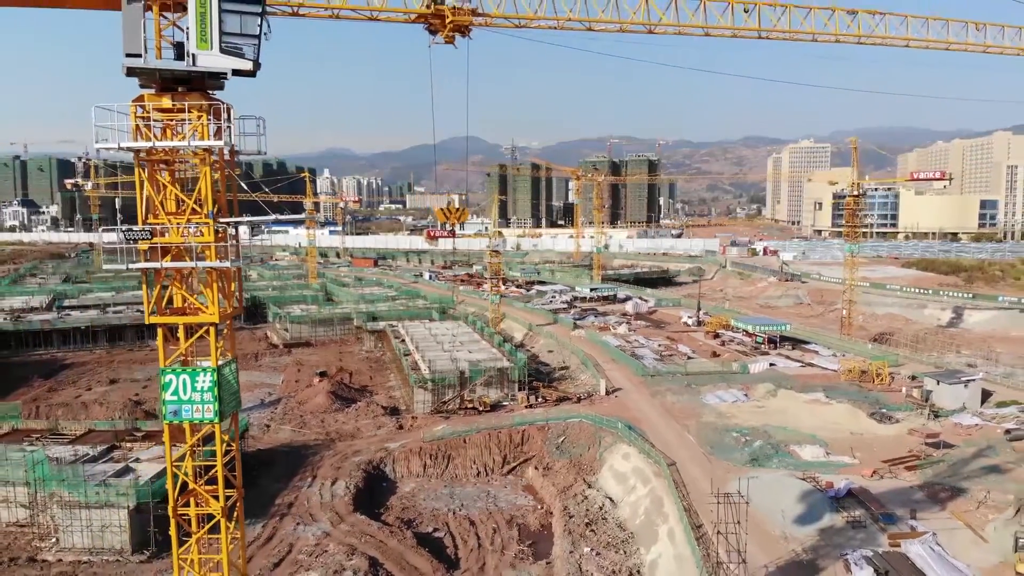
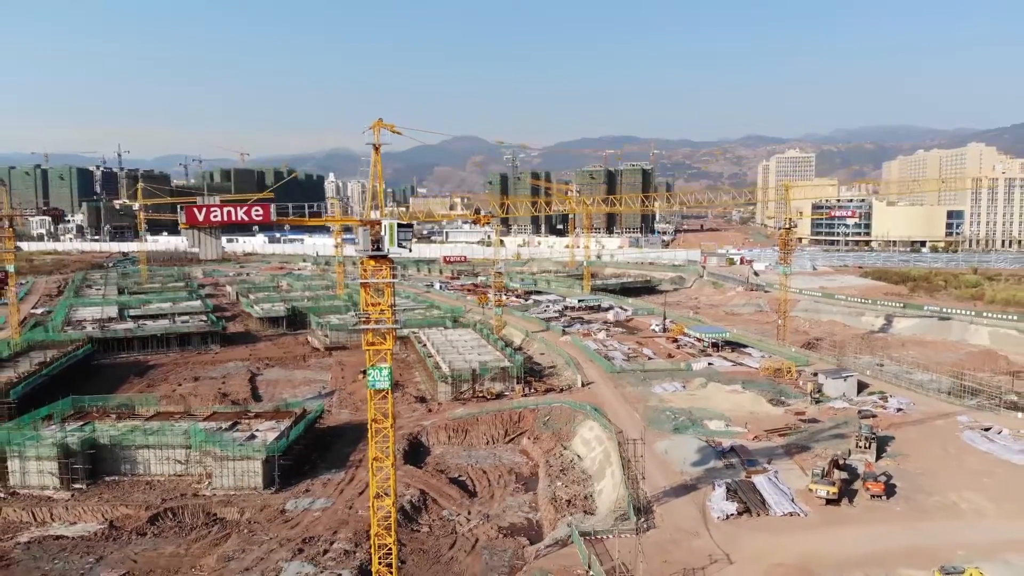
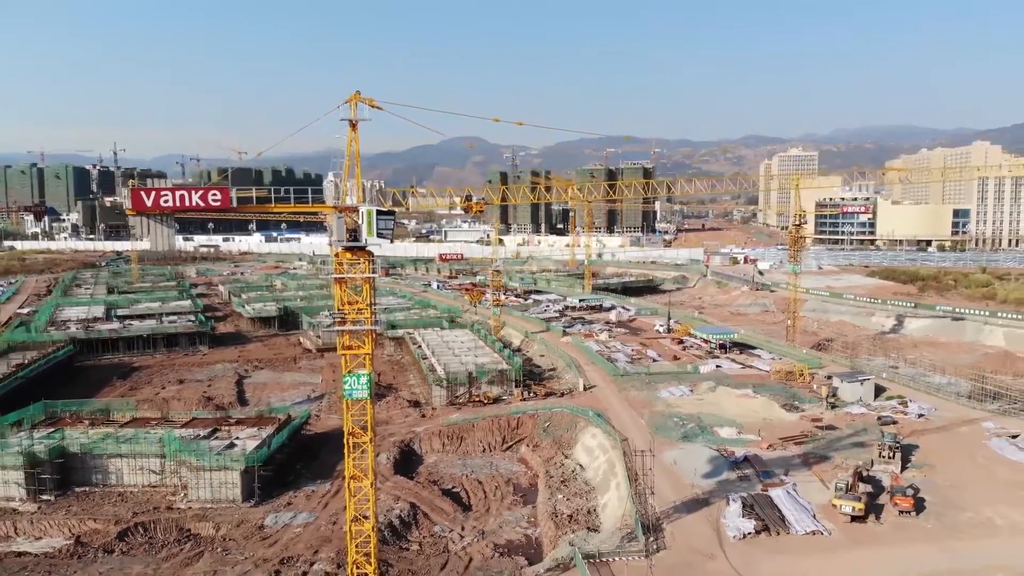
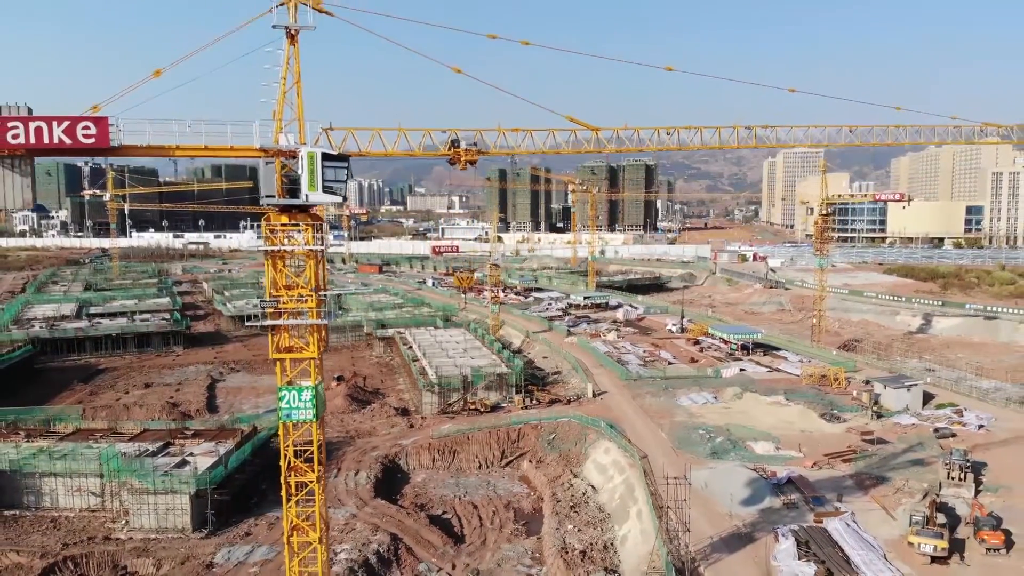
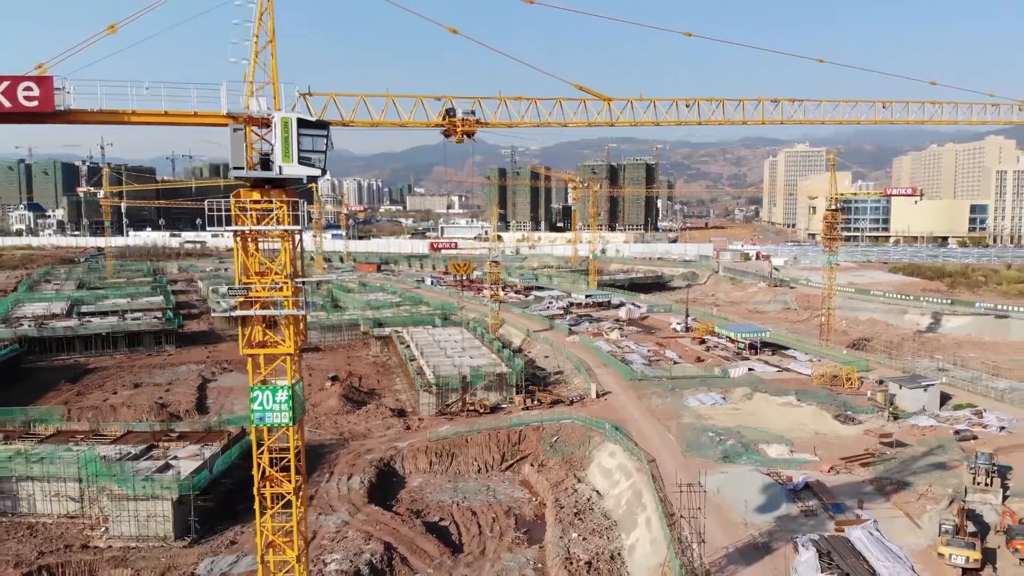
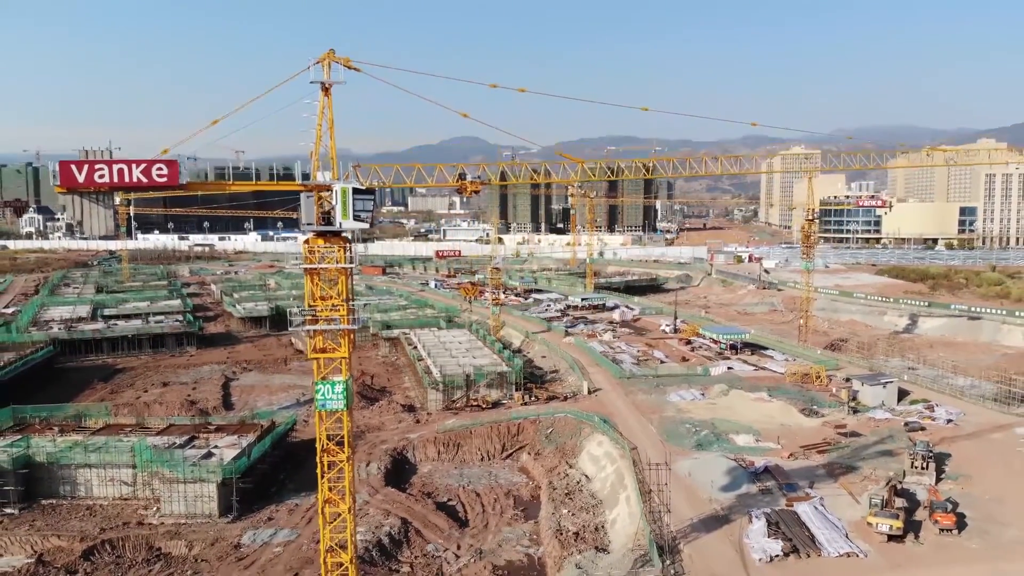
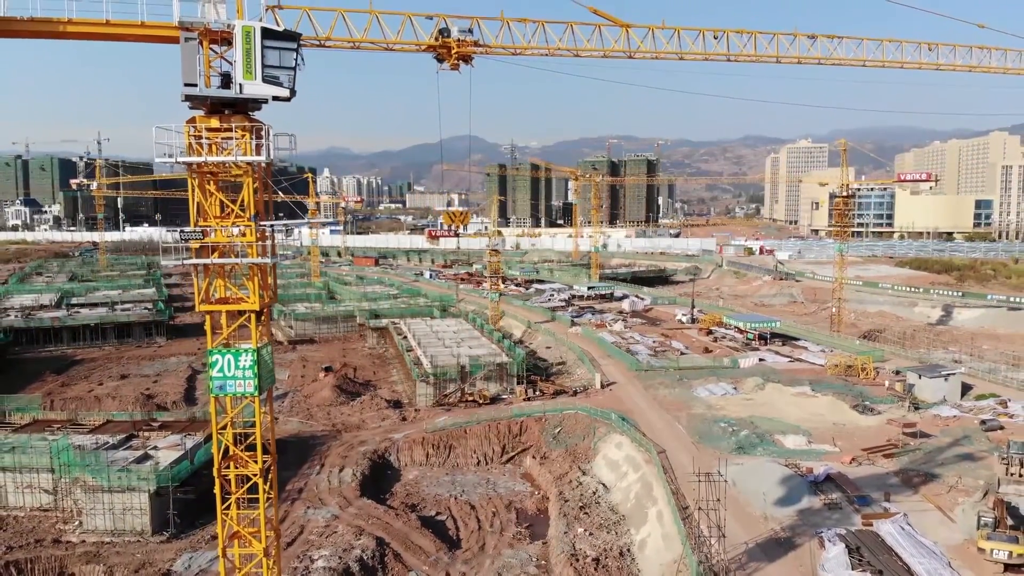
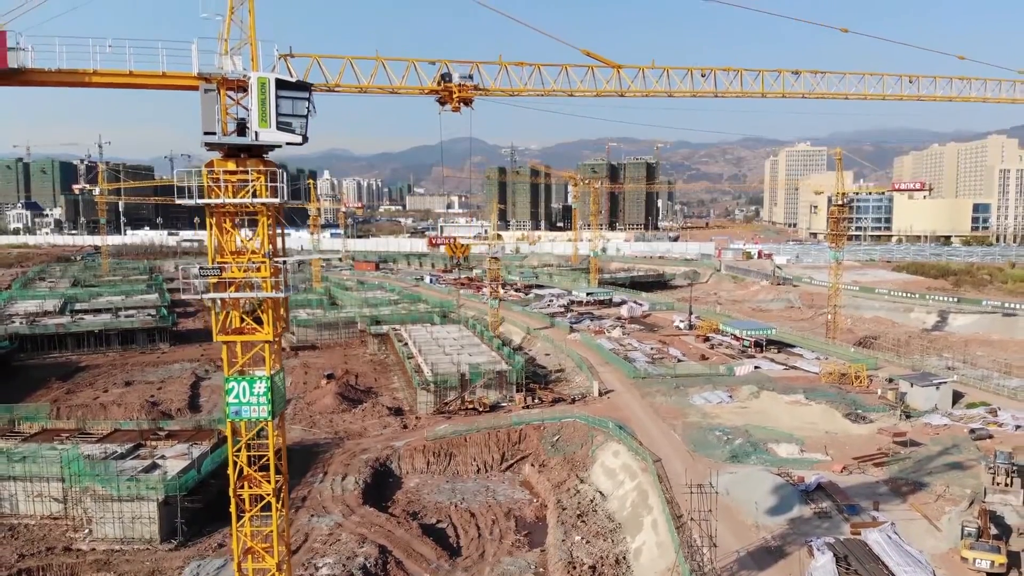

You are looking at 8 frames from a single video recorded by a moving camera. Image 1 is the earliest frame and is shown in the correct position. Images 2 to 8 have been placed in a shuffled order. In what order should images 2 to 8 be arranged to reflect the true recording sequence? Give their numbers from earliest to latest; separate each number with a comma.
7, 8, 5, 4, 6, 3, 2
